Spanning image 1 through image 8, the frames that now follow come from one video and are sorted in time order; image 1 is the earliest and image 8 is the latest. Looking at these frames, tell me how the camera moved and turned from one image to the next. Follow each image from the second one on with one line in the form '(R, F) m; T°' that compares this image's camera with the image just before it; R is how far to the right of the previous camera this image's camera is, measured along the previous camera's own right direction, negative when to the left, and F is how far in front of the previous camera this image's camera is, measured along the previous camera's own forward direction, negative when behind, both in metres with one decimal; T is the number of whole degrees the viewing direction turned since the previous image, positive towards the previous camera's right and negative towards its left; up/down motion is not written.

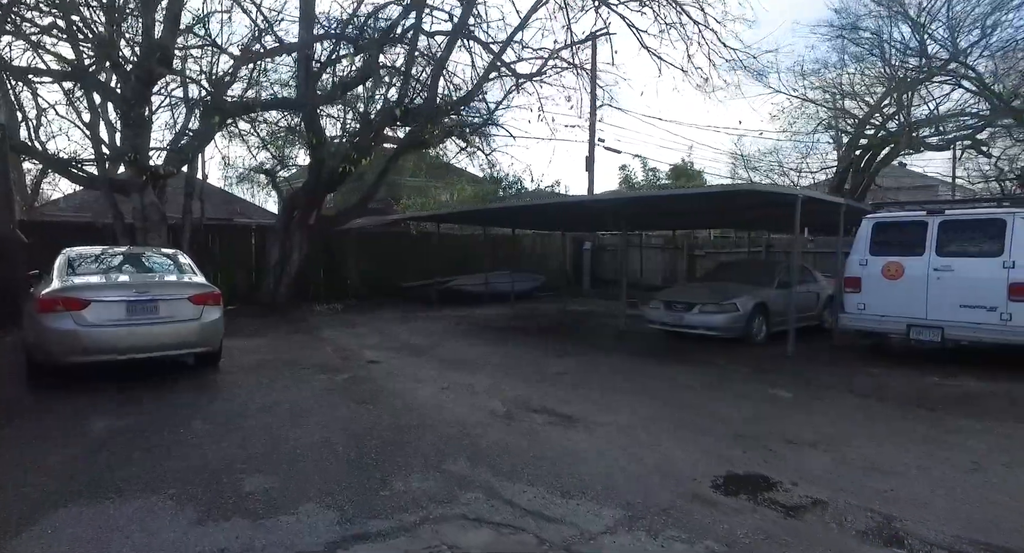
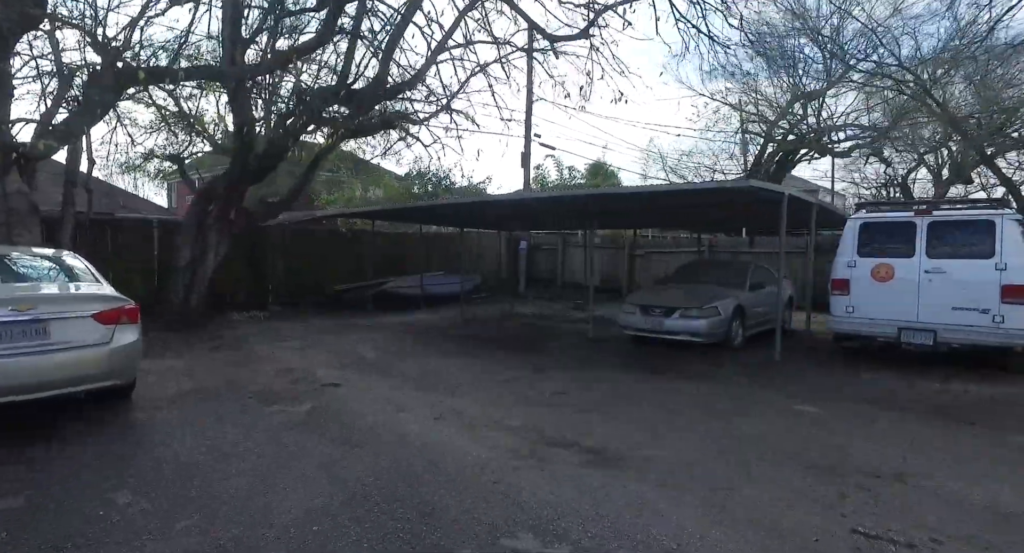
(-0.9, +1.0) m; +9°
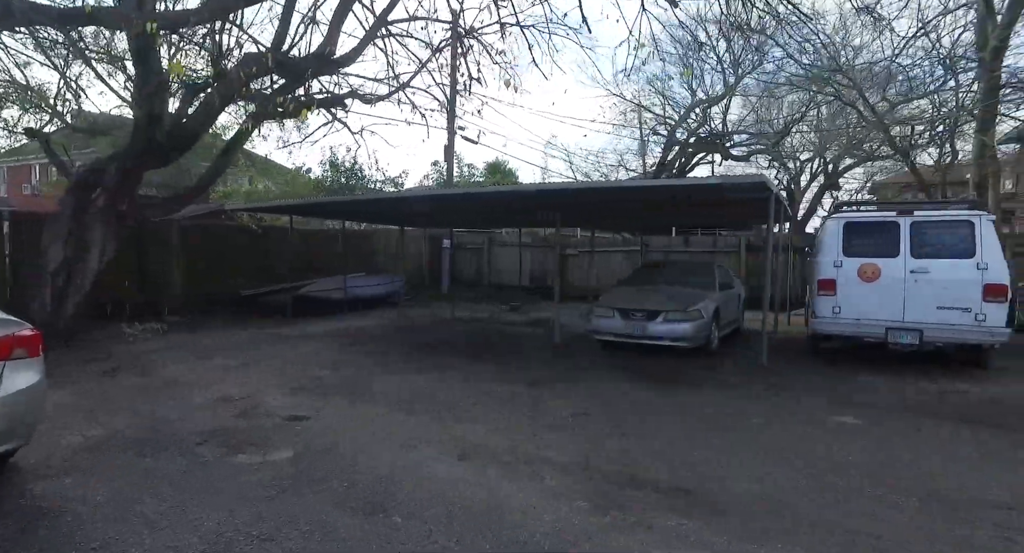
(-1.2, +1.1) m; +11°
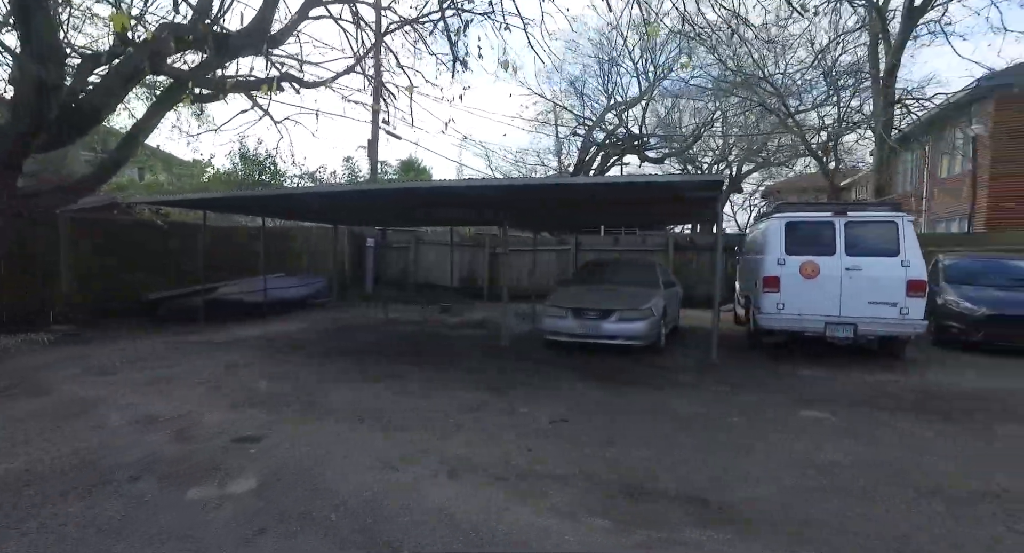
(-0.6, +0.4) m; +9°
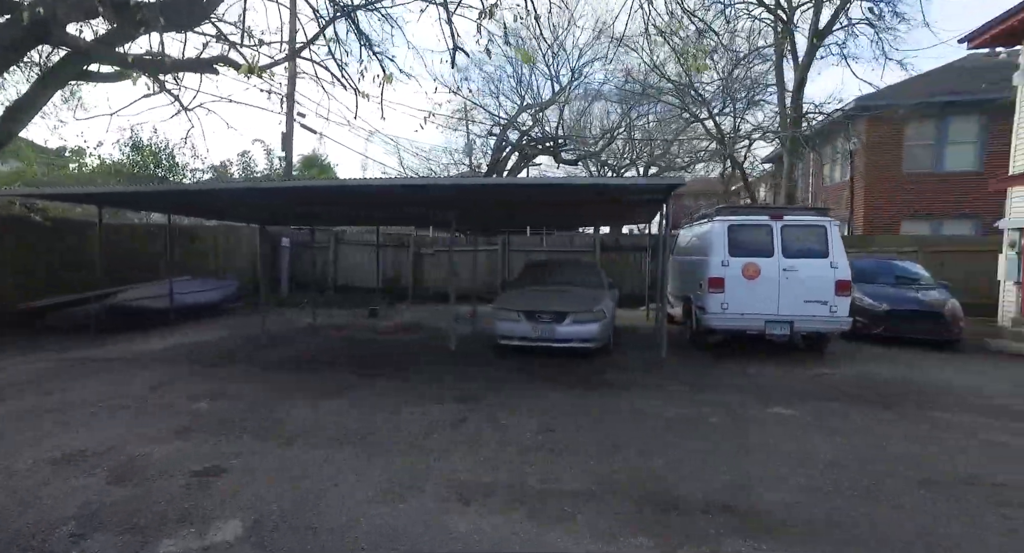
(-0.7, +0.3) m; +10°
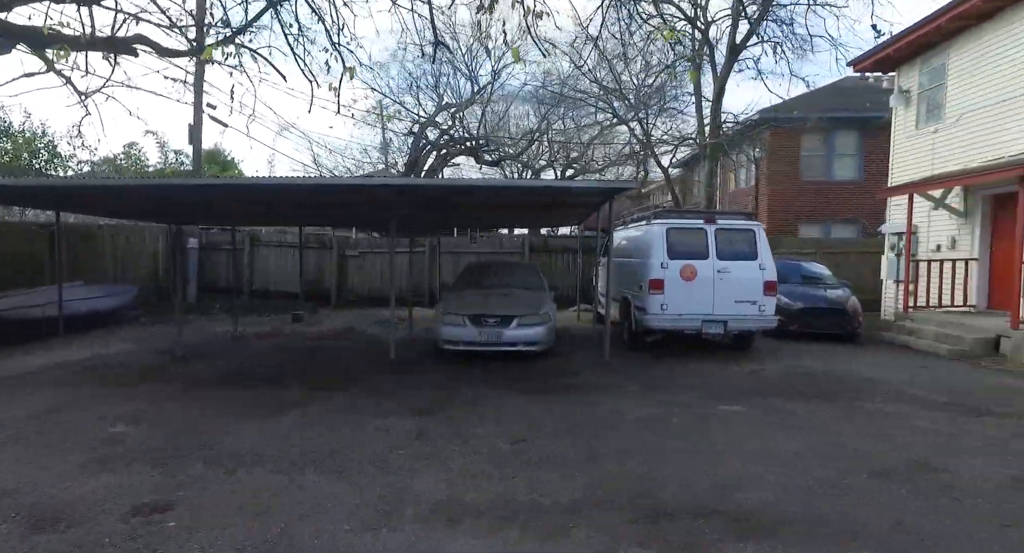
(-0.4, +0.2) m; +9°
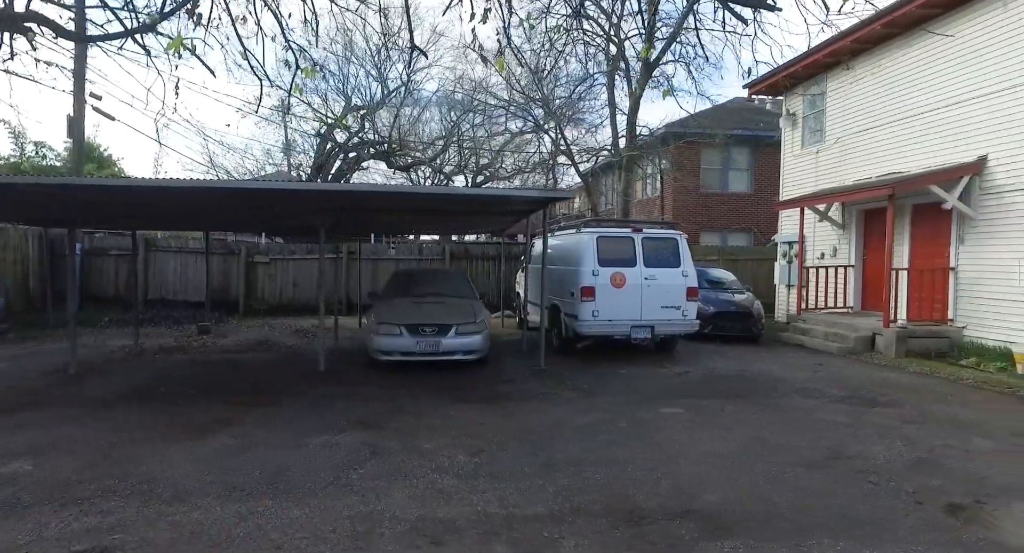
(-0.4, +0.1) m; +10°
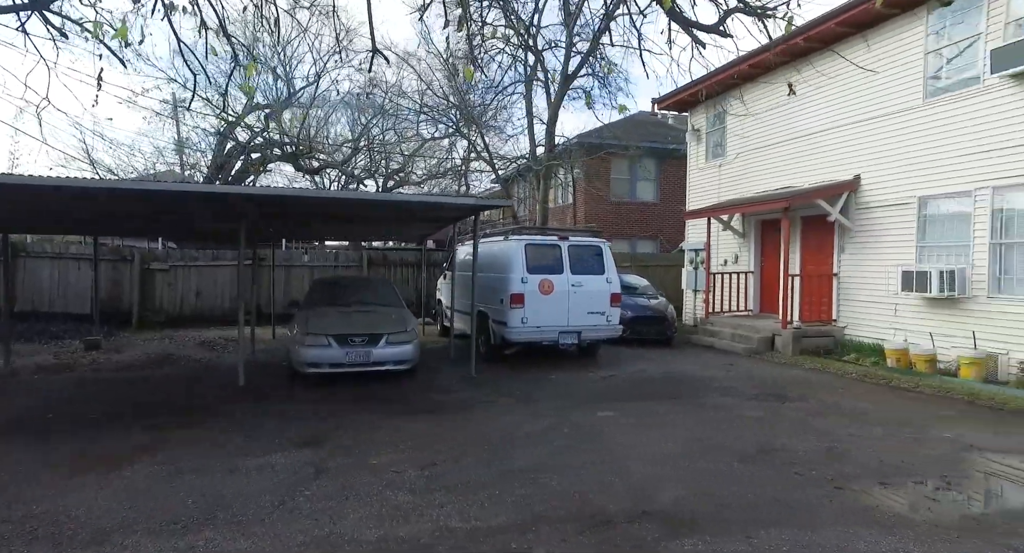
(-0.3, +0.1) m; +9°
